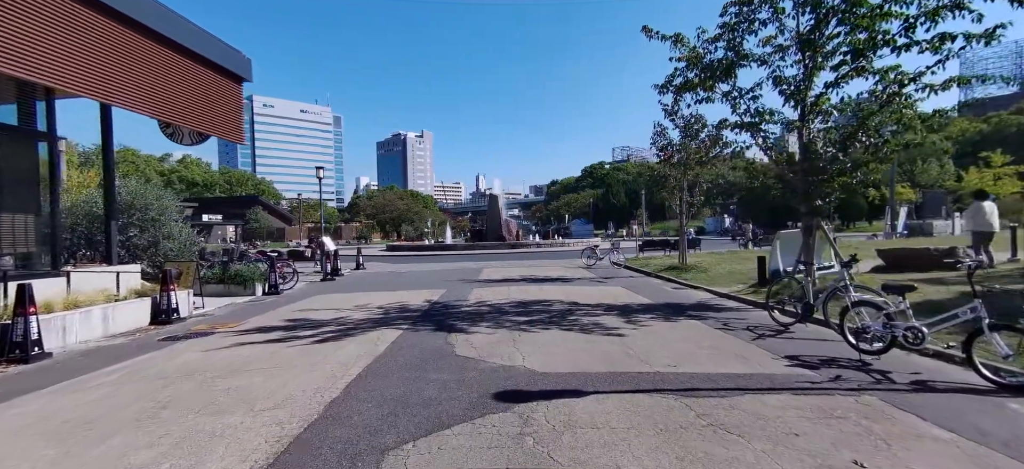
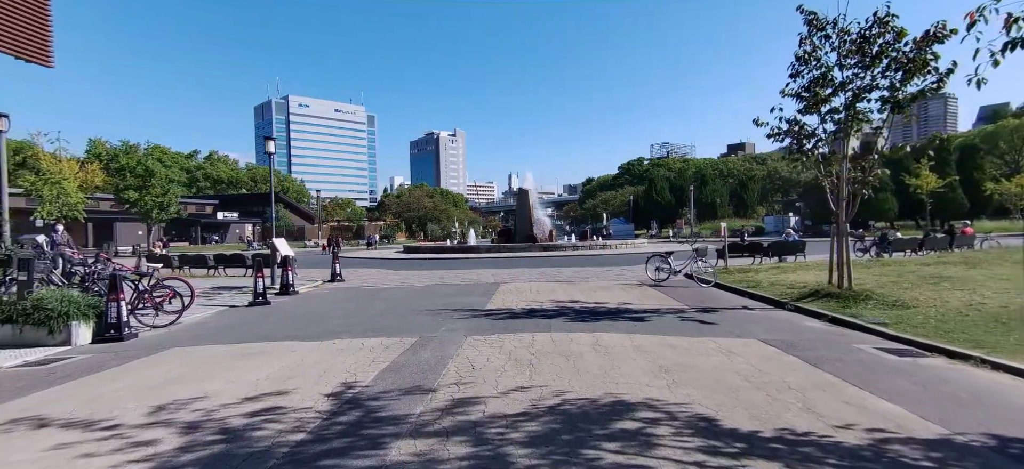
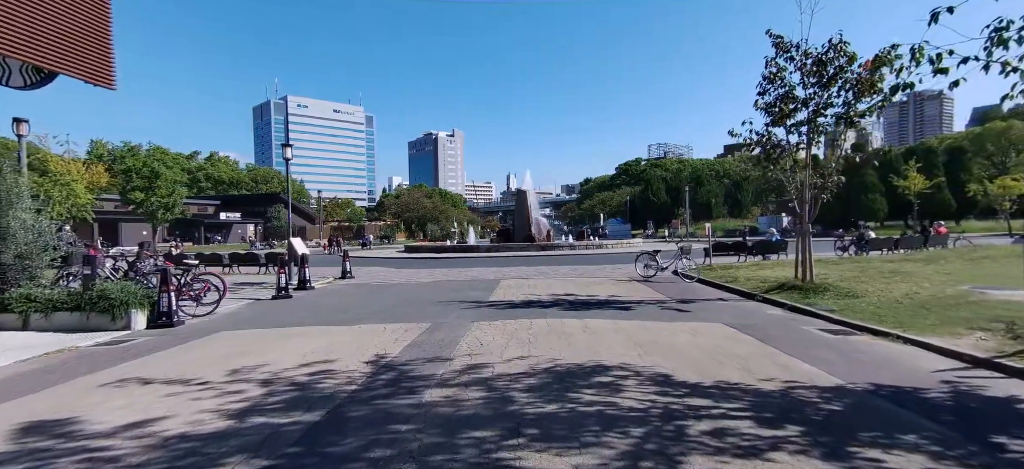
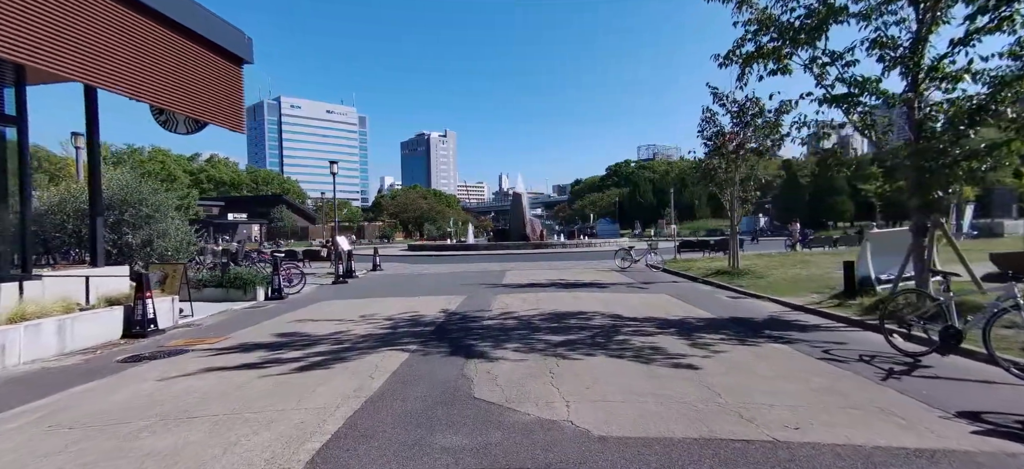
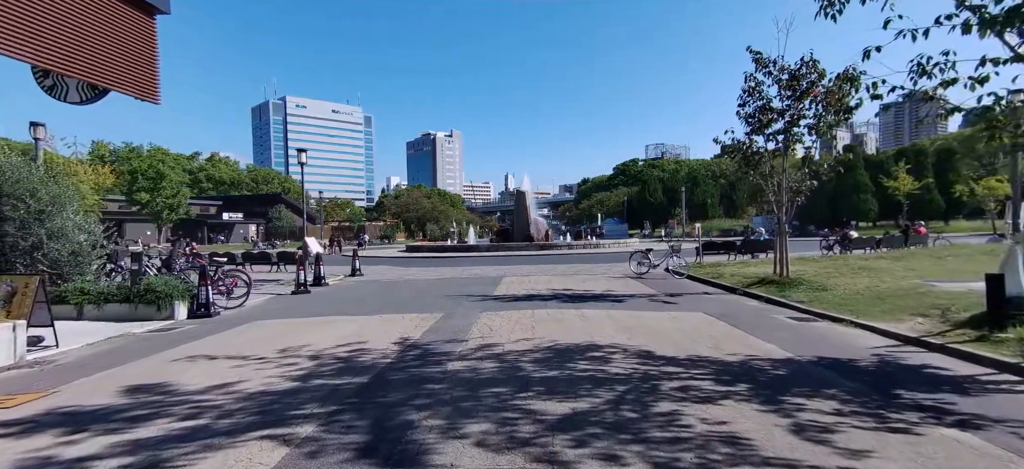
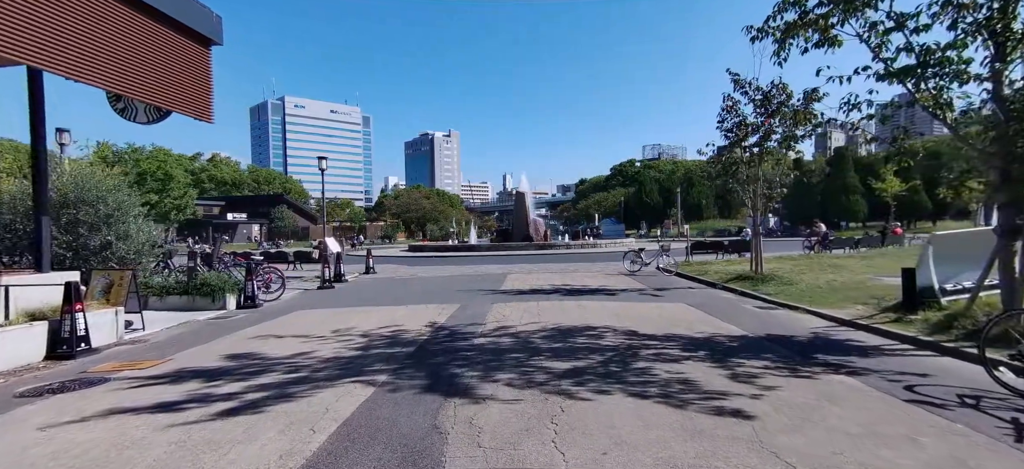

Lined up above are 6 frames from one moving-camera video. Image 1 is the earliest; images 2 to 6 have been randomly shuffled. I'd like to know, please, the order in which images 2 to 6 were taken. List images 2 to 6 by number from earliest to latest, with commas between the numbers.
4, 6, 5, 3, 2
